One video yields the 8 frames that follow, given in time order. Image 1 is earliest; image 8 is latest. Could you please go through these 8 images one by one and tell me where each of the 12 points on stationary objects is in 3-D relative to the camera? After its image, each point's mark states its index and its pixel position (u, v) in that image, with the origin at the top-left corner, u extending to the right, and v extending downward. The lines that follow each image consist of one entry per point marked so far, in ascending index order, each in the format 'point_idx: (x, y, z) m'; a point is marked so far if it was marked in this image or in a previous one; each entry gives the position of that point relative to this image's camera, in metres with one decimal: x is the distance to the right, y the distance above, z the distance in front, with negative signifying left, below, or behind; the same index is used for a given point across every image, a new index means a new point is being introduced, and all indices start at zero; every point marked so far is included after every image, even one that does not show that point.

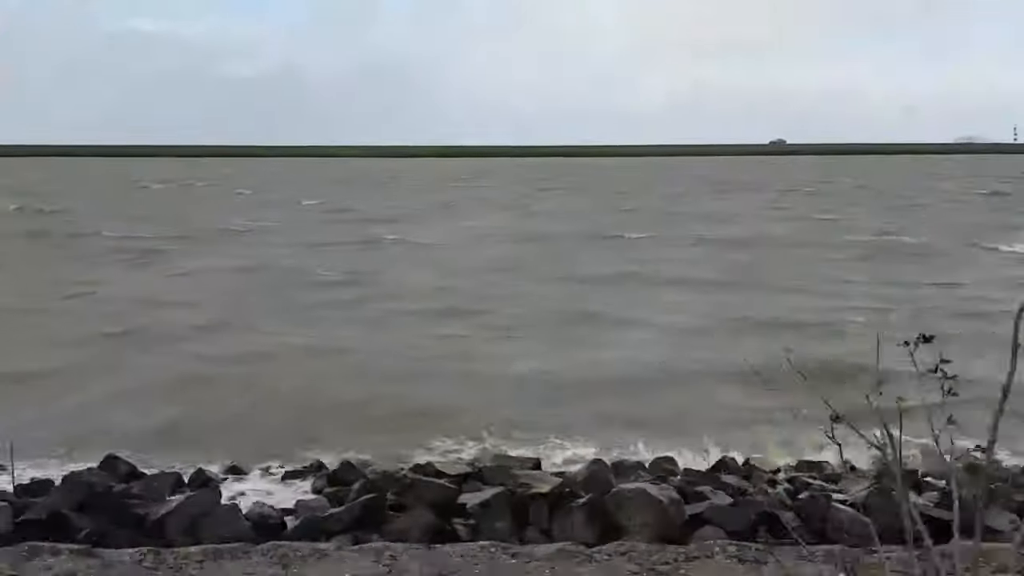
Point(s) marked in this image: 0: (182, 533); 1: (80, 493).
0: (-1.3, -0.9, +3.9) m
1: (-1.8, -0.9, +4.2) m
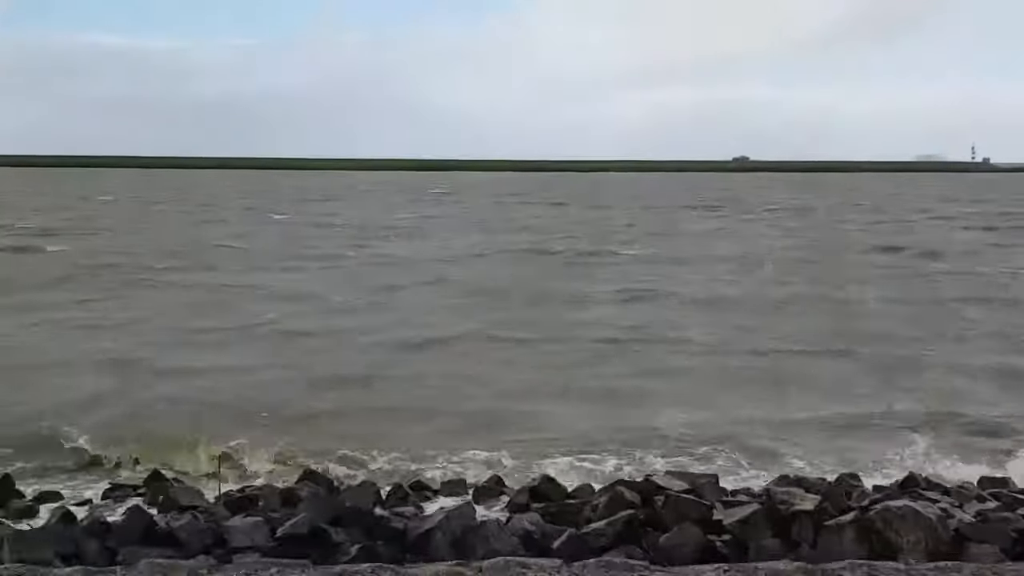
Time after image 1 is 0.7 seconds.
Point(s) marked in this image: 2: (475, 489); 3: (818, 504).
0: (-0.2, -1.0, +3.9) m
1: (-0.7, -0.9, +4.2) m
2: (-0.2, -1.1, +5.3) m
3: (+1.2, -0.9, +4.1) m
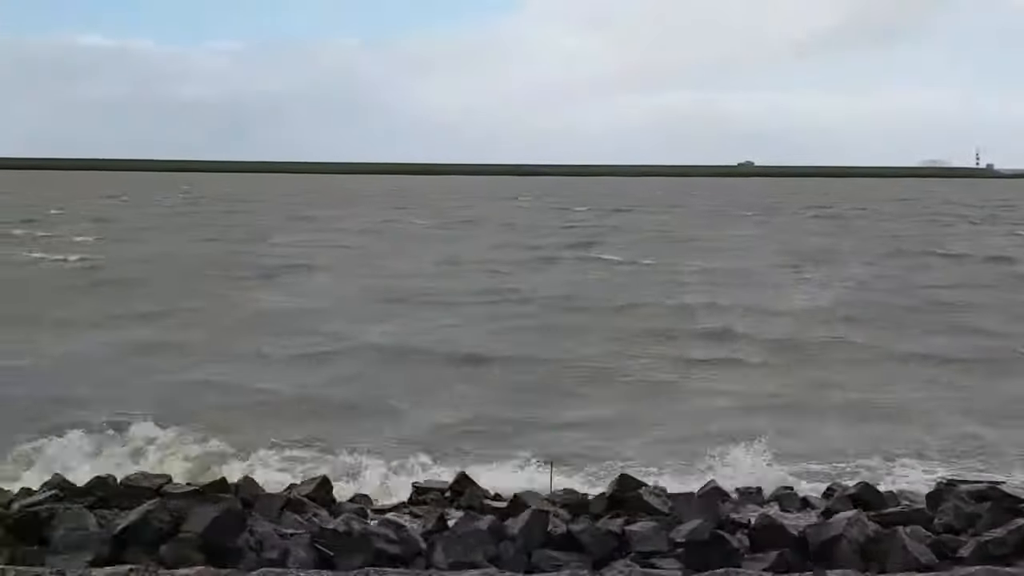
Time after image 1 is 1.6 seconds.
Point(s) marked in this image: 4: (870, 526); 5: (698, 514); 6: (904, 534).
0: (+1.3, -1.0, +3.9) m
1: (+0.8, -0.9, +4.2) m
2: (+1.4, -1.1, +5.4) m
3: (+2.8, -0.9, +4.1) m
4: (+1.4, -0.9, +4.0) m
5: (+0.8, -0.9, +4.2) m
6: (+1.5, -1.0, +4.0) m
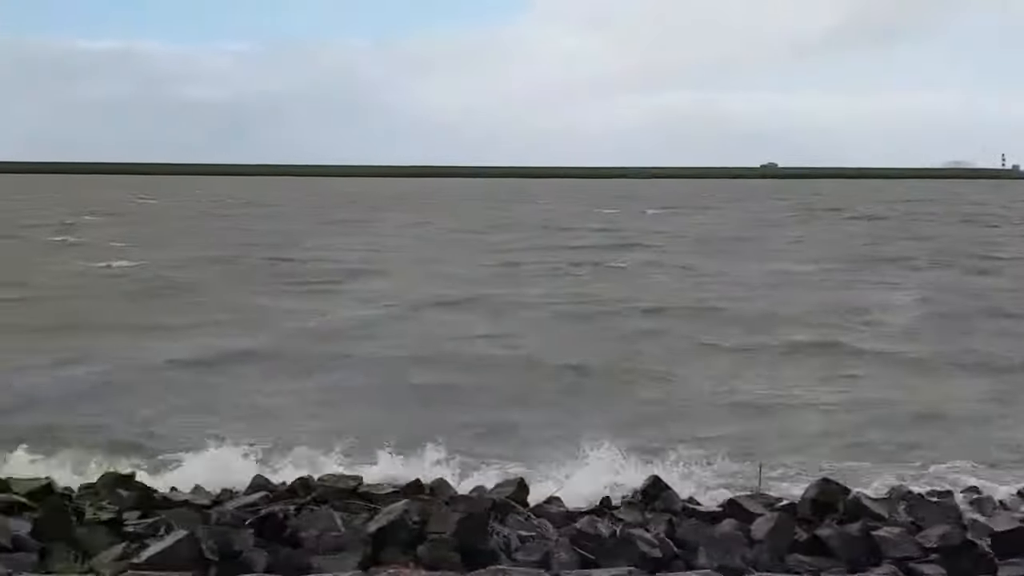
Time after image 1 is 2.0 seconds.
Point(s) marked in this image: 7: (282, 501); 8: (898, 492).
0: (+2.3, -1.0, +3.9) m
1: (+1.8, -1.0, +4.2) m
2: (+2.4, -1.1, +5.3) m
3: (+3.8, -0.9, +4.0) m
4: (+2.4, -0.9, +4.0) m
5: (+1.7, -0.9, +4.2) m
6: (+2.5, -1.0, +3.9) m
7: (-1.1, -1.0, +4.9) m
8: (+2.0, -1.1, +5.2) m
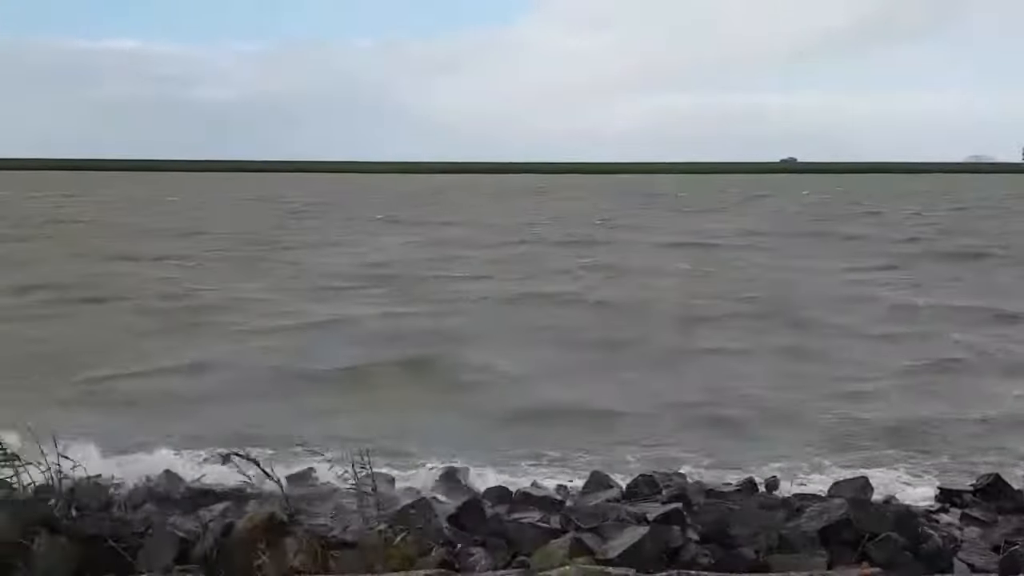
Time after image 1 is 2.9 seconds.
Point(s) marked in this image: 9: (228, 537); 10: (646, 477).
0: (+4.0, -1.0, +3.8) m
1: (+3.5, -0.9, +4.1) m
2: (+4.2, -1.1, +5.2) m
3: (+5.5, -0.9, +3.9) m
4: (+4.1, -0.9, +3.9) m
5: (+3.5, -0.9, +4.1) m
6: (+4.2, -1.0, +3.8) m
7: (+0.7, -1.0, +4.9) m
8: (+3.8, -1.1, +5.1) m
9: (-1.1, -1.0, +3.9) m
10: (+0.7, -1.0, +5.2) m
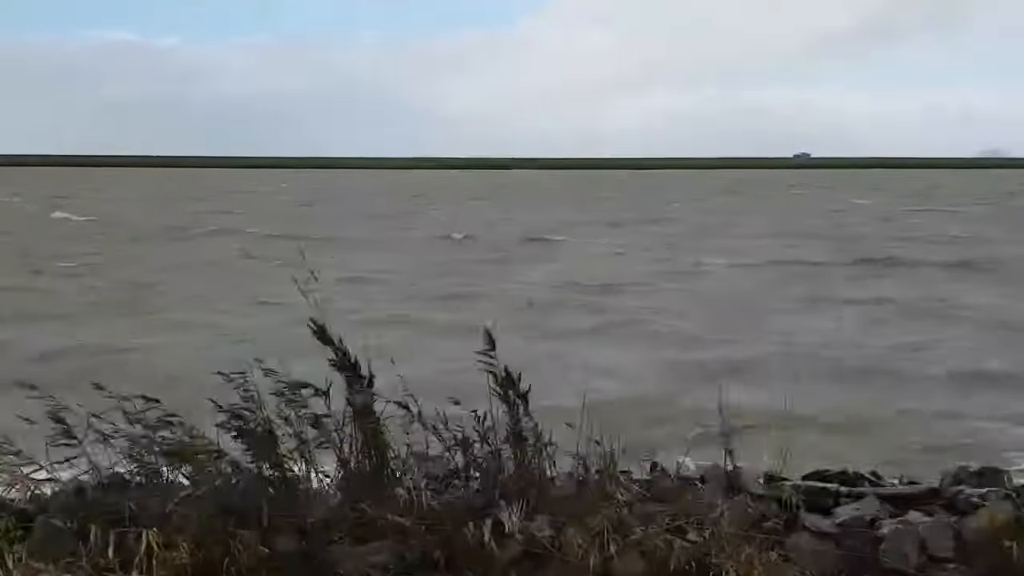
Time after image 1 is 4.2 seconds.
0: (+6.9, -1.1, +3.8) m
1: (+6.4, -1.0, +4.1) m
2: (+7.1, -1.1, +5.2) m
3: (+8.4, -0.9, +3.9) m
4: (+7.0, -1.0, +3.9) m
5: (+6.4, -1.0, +4.1) m
6: (+7.1, -1.0, +3.8) m
7: (+3.5, -1.0, +5.0) m
8: (+6.7, -1.1, +5.1) m
9: (+1.8, -1.0, +4.0) m
10: (+3.6, -1.0, +5.3) m
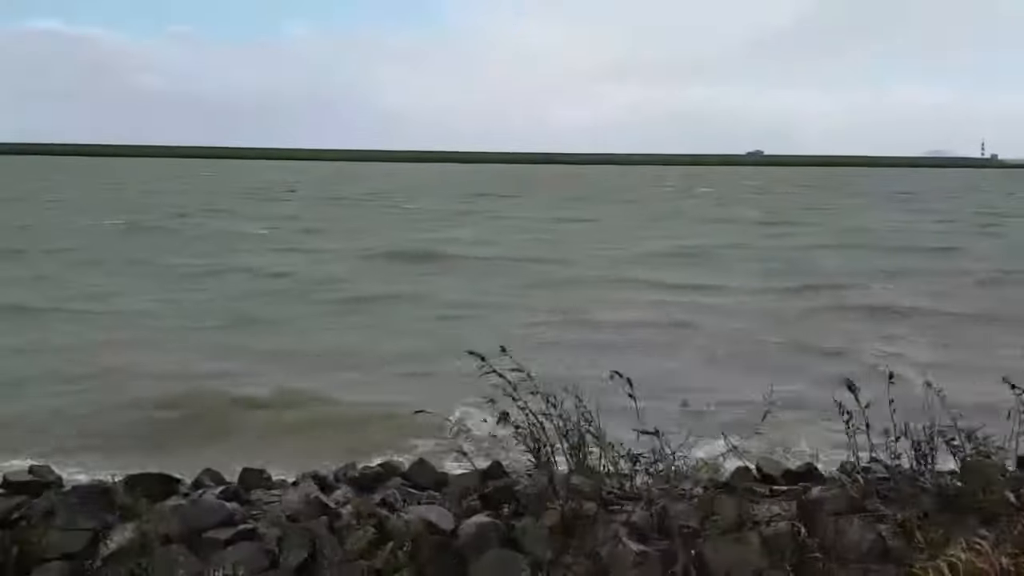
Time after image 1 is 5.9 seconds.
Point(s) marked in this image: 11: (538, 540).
0: (+9.7, -0.9, +2.6) m
1: (+9.3, -0.8, +2.9) m
2: (+10.0, -0.9, +4.1) m
3: (+11.2, -0.8, +2.7) m
4: (+9.8, -0.8, +2.7) m
5: (+9.2, -0.8, +2.9) m
6: (+10.0, -0.8, +2.7) m
7: (+6.4, -0.8, +3.9) m
8: (+9.5, -0.9, +3.9) m
9: (+4.6, -0.8, +2.9) m
10: (+6.5, -0.7, +4.2) m
11: (+0.1, -1.0, +3.9) m
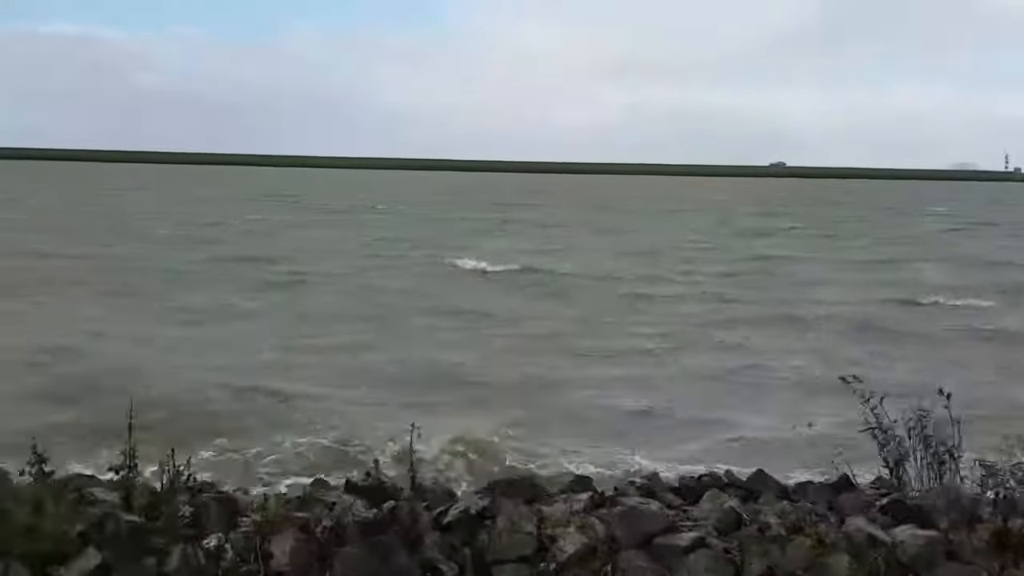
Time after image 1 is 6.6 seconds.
0: (+11.4, -1.0, +2.3) m
1: (+11.0, -0.9, +2.6) m
2: (+11.7, -1.1, +3.7) m
3: (+12.9, -0.9, +2.3) m
4: (+11.5, -0.9, +2.4) m
5: (+10.9, -0.9, +2.6) m
6: (+11.7, -1.0, +2.3) m
7: (+8.2, -0.9, +3.7) m
8: (+11.3, -1.0, +3.6) m
9: (+6.3, -0.9, +2.8) m
10: (+8.2, -0.9, +4.0) m
11: (+1.8, -1.0, +4.0) m
